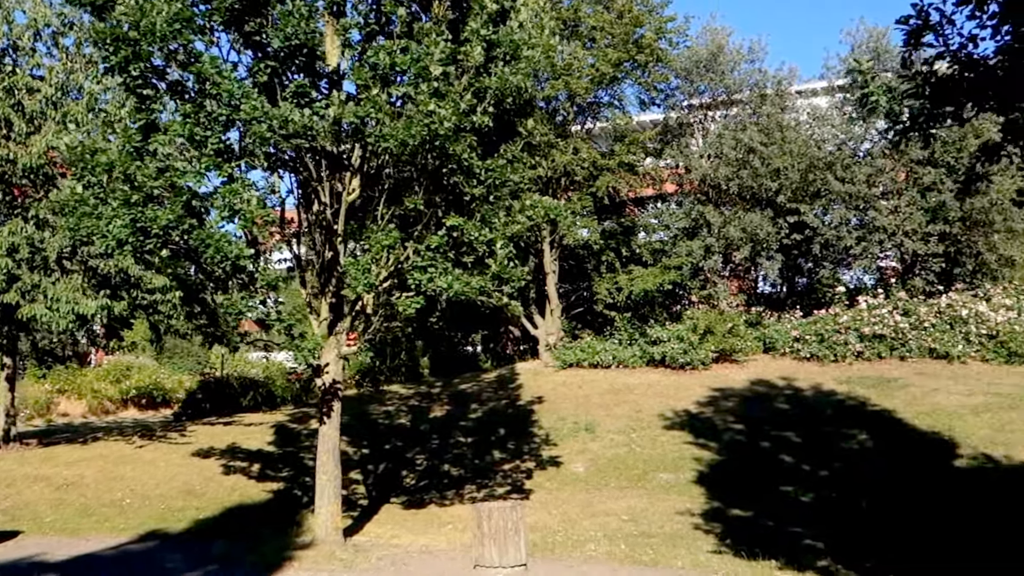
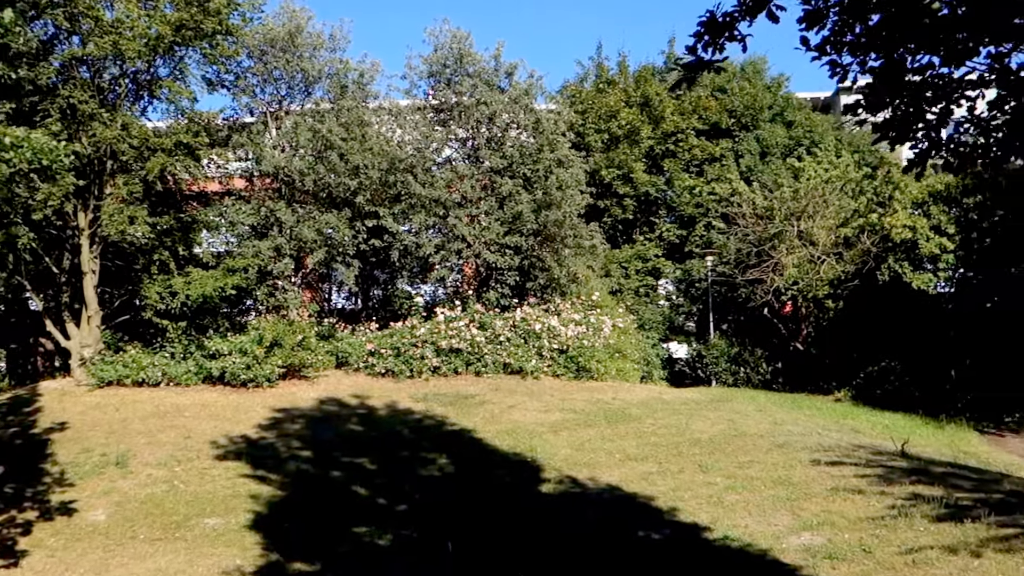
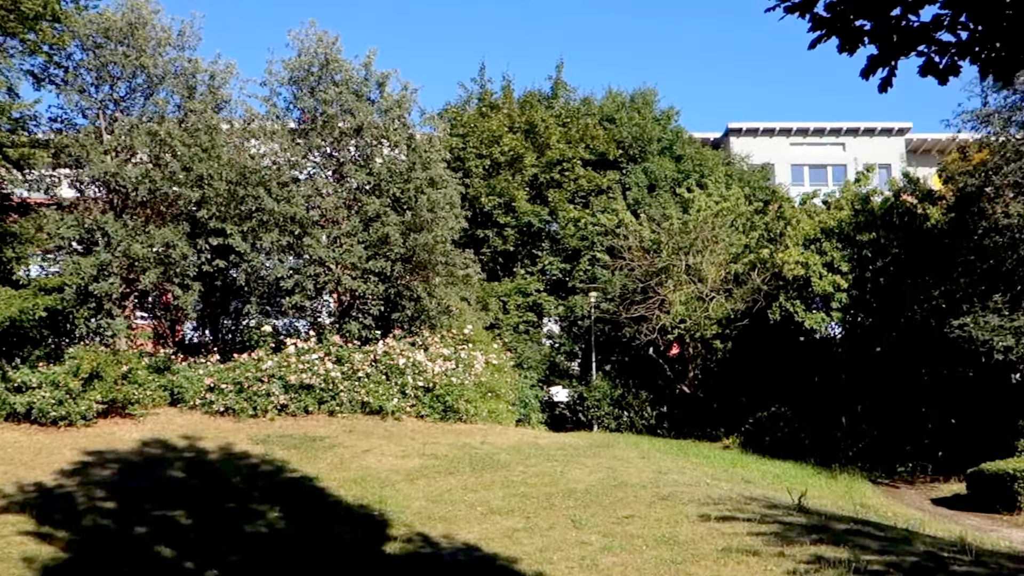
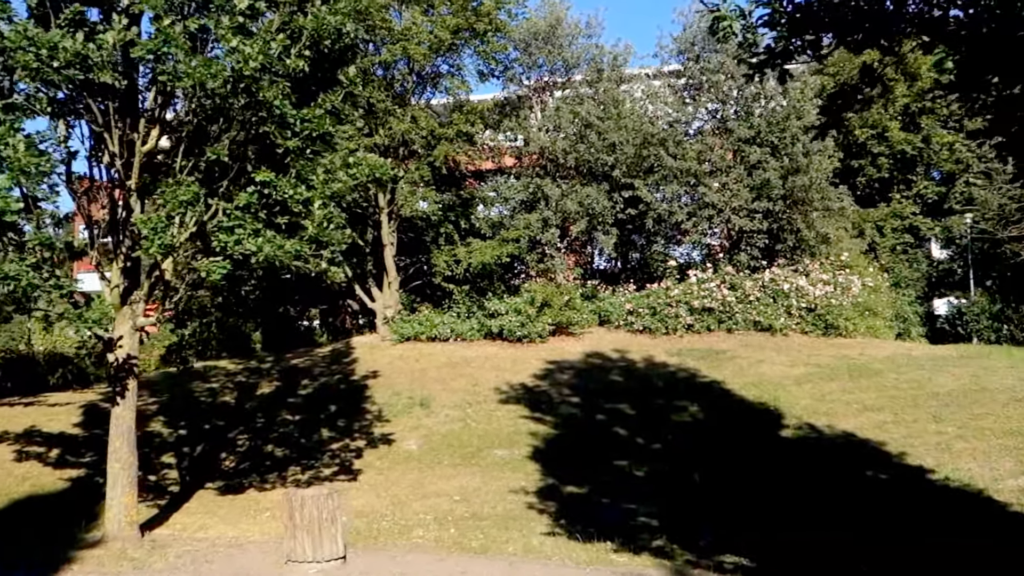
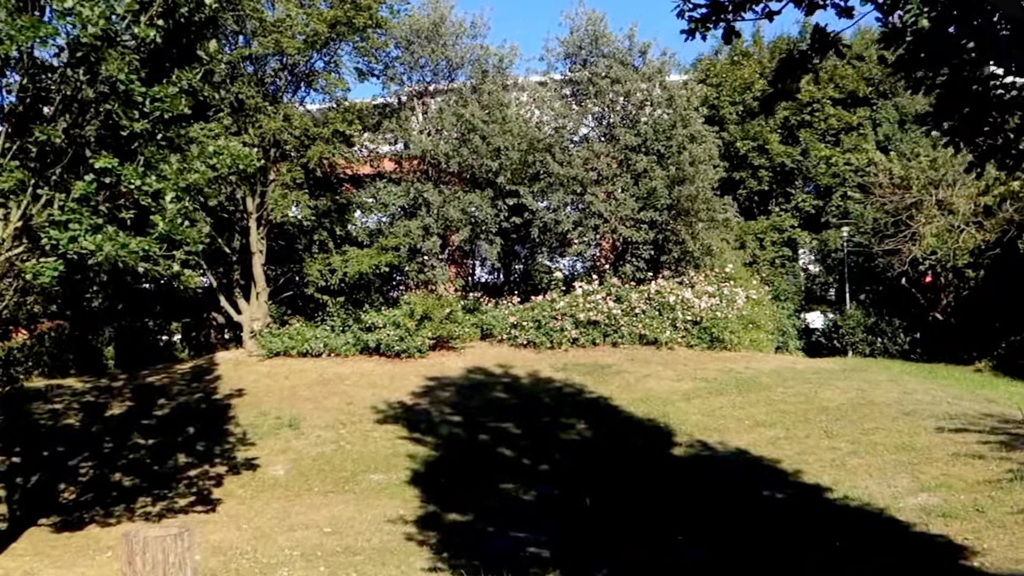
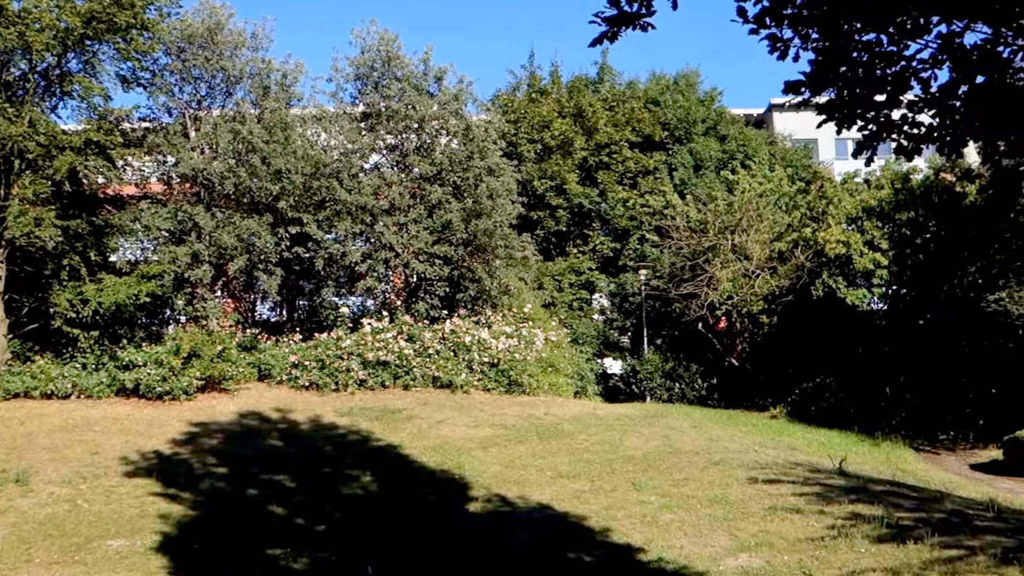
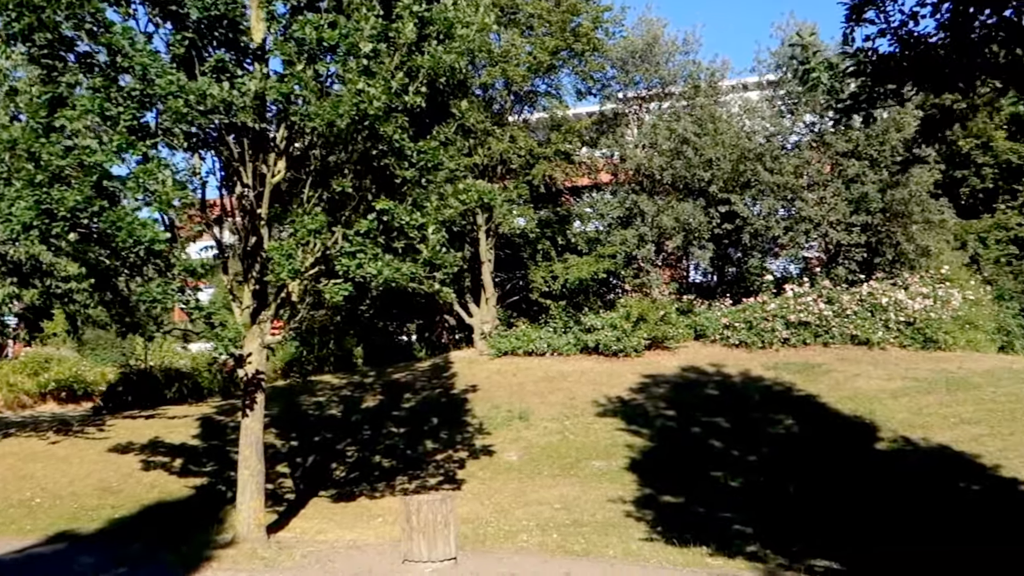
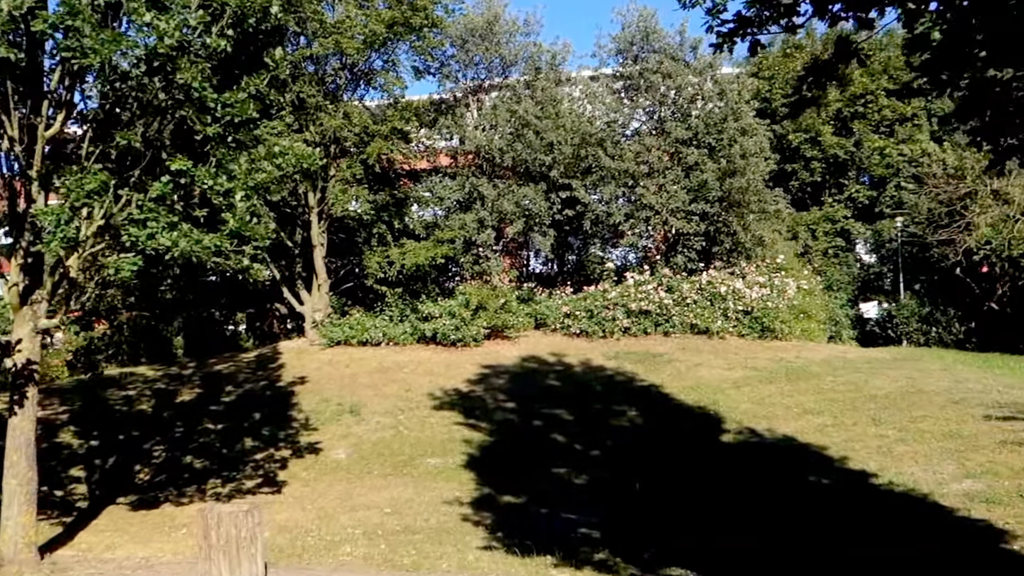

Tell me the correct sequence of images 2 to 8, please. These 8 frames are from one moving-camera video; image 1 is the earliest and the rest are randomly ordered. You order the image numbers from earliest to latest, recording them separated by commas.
7, 4, 8, 5, 2, 6, 3
